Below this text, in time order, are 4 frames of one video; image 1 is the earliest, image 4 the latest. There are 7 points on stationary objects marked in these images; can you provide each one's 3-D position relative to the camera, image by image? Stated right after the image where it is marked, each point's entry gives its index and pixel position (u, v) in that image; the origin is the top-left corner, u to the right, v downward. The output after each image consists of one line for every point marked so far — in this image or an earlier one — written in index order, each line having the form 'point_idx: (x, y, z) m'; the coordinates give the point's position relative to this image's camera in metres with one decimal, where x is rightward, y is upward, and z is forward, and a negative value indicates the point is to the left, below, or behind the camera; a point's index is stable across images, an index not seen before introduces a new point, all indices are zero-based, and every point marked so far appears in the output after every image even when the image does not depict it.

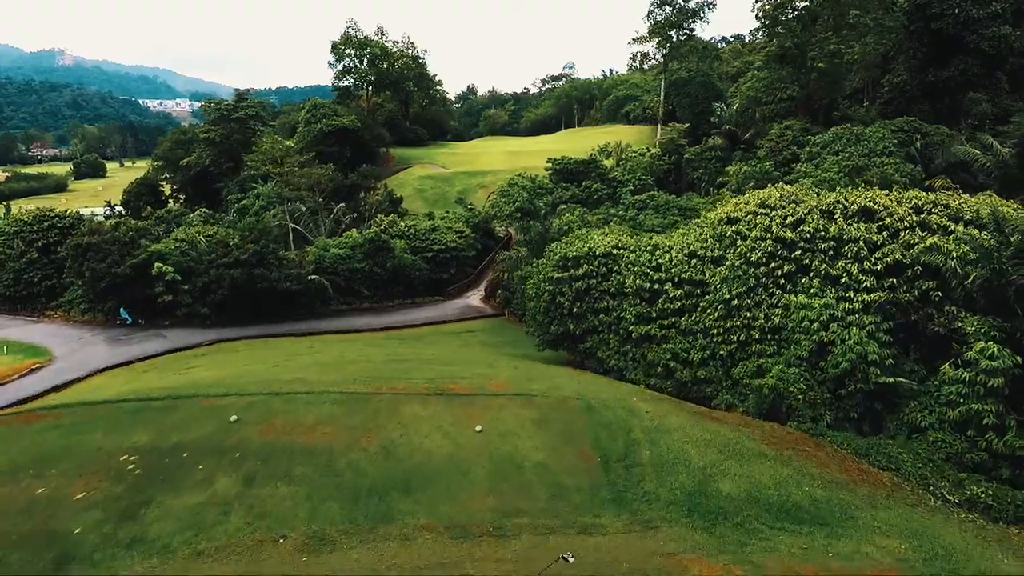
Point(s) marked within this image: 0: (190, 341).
0: (-10.7, -1.7, +19.6) m
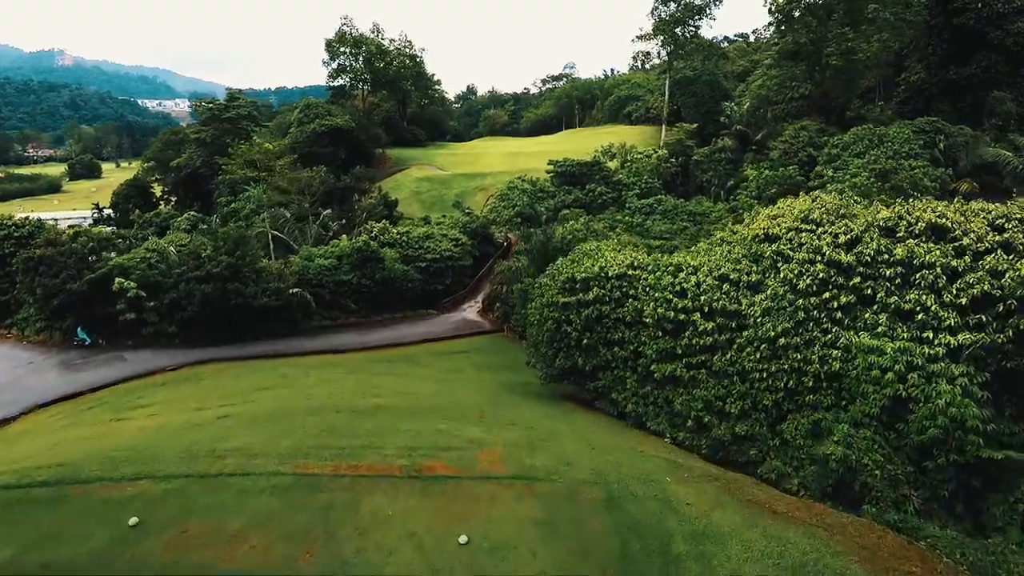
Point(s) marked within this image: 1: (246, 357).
0: (-10.7, -2.3, +17.7) m
1: (-8.4, -2.2, +18.8) m
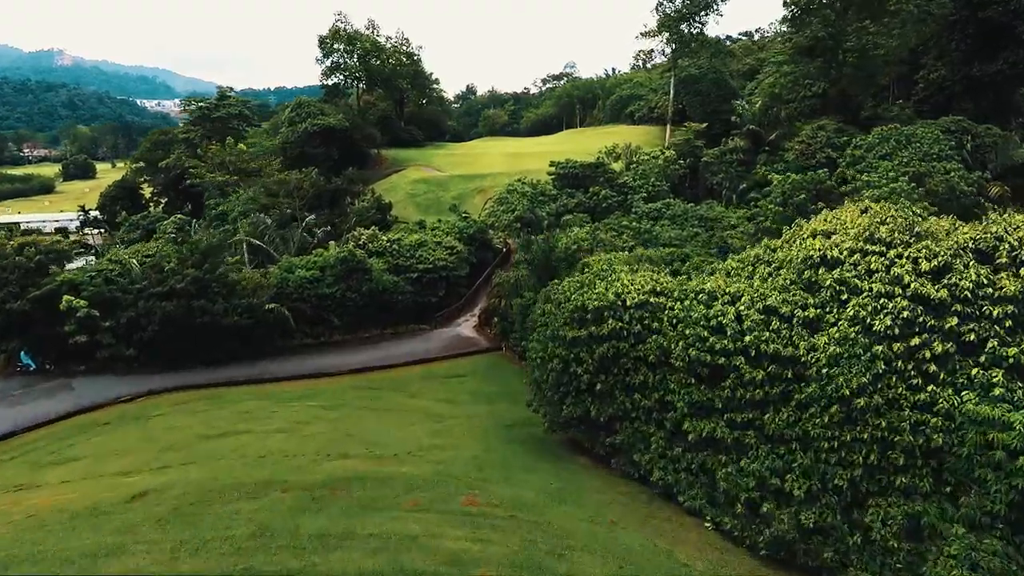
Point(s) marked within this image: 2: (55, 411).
0: (-10.7, -2.8, +15.6) m
1: (-8.4, -2.7, +16.8) m
2: (-11.1, -3.0, +14.4) m
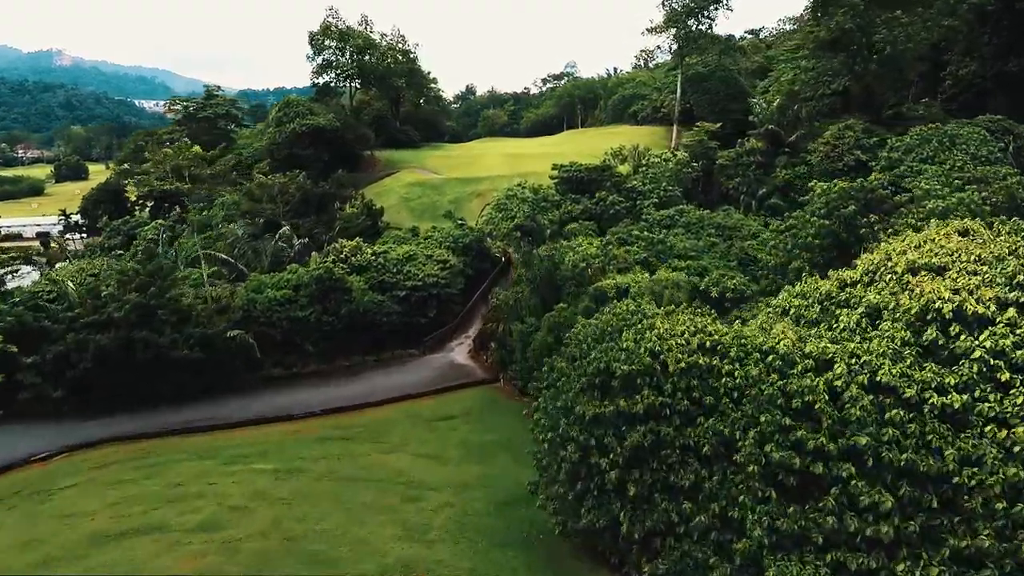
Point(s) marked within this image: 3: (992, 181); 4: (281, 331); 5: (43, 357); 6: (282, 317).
0: (-10.7, -3.5, +12.9) m
1: (-8.4, -3.4, +14.1) m
2: (-11.1, -3.7, +11.7) m
3: (+14.7, +3.2, +18.1) m
4: (-7.4, -1.4, +18.9) m
5: (-11.4, -1.7, +14.4) m
6: (-7.3, -1.0, +18.9) m
